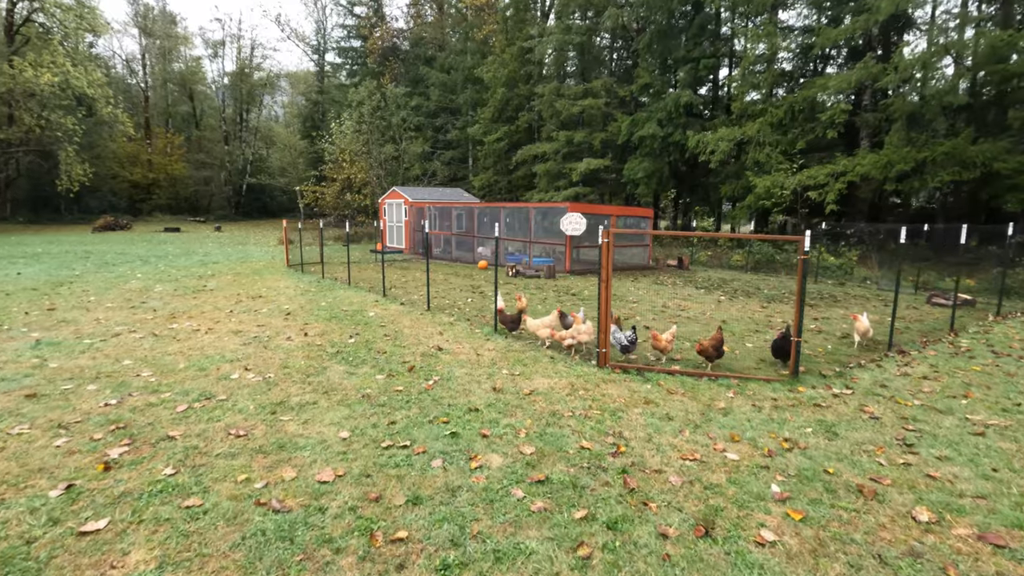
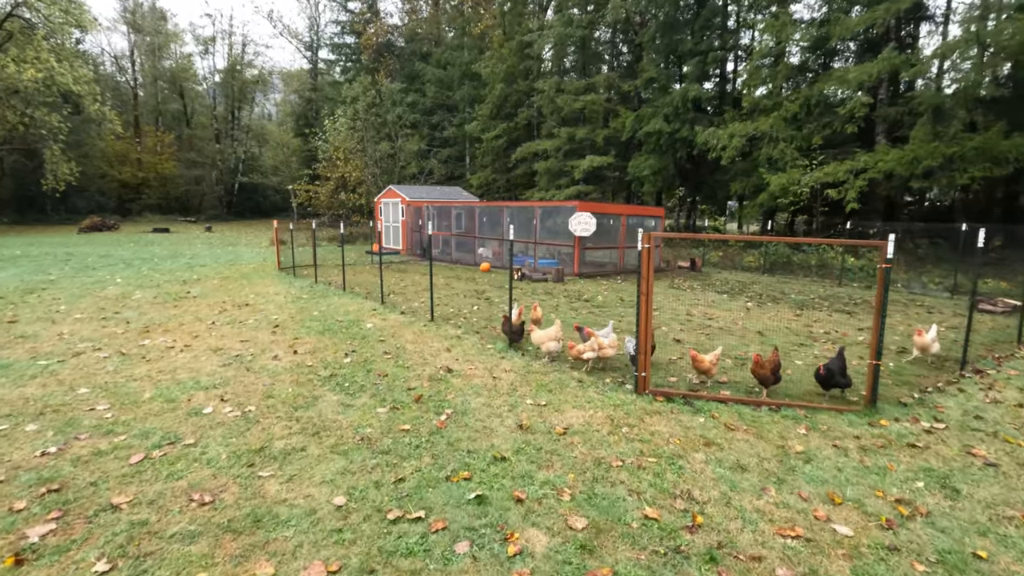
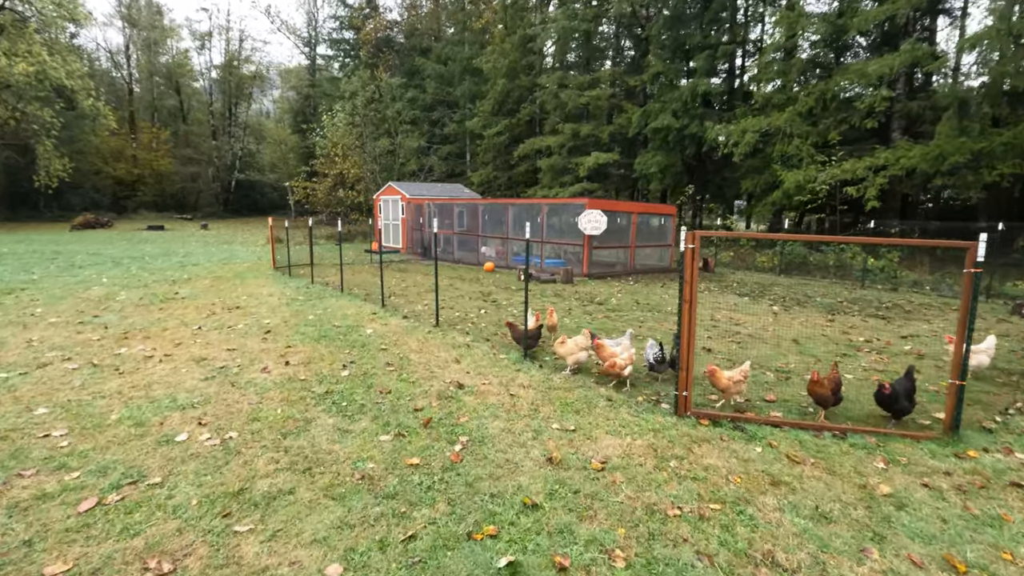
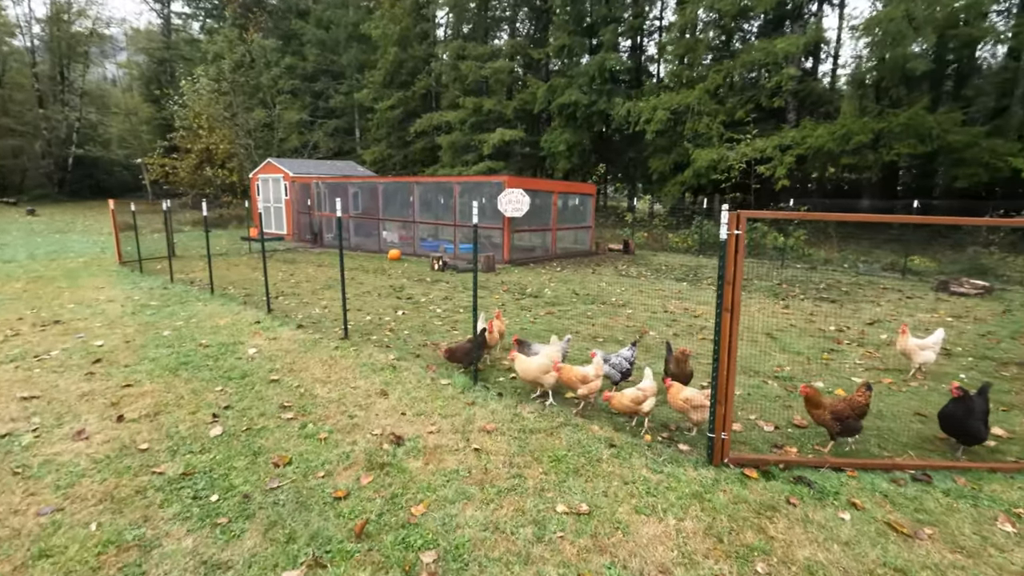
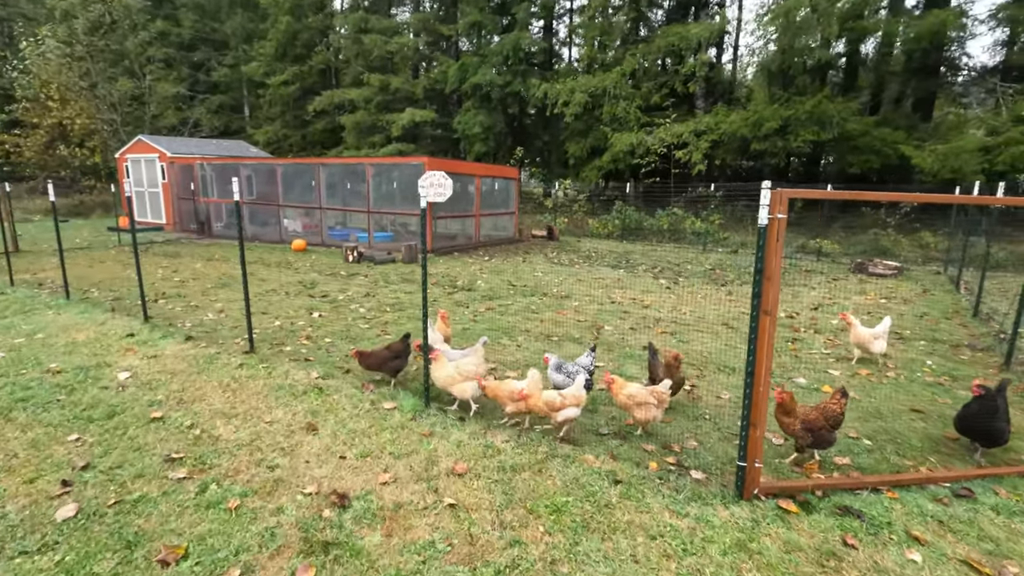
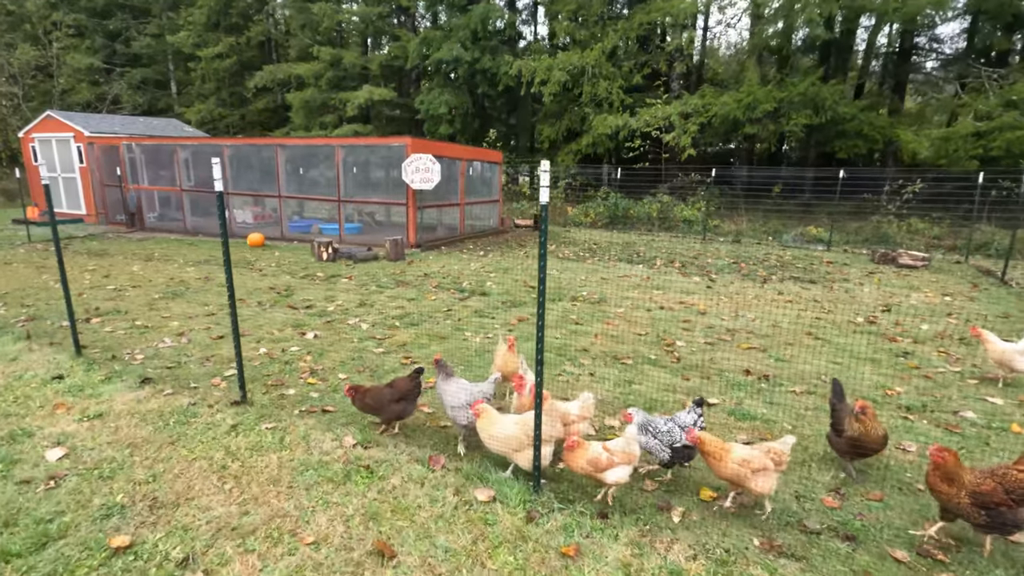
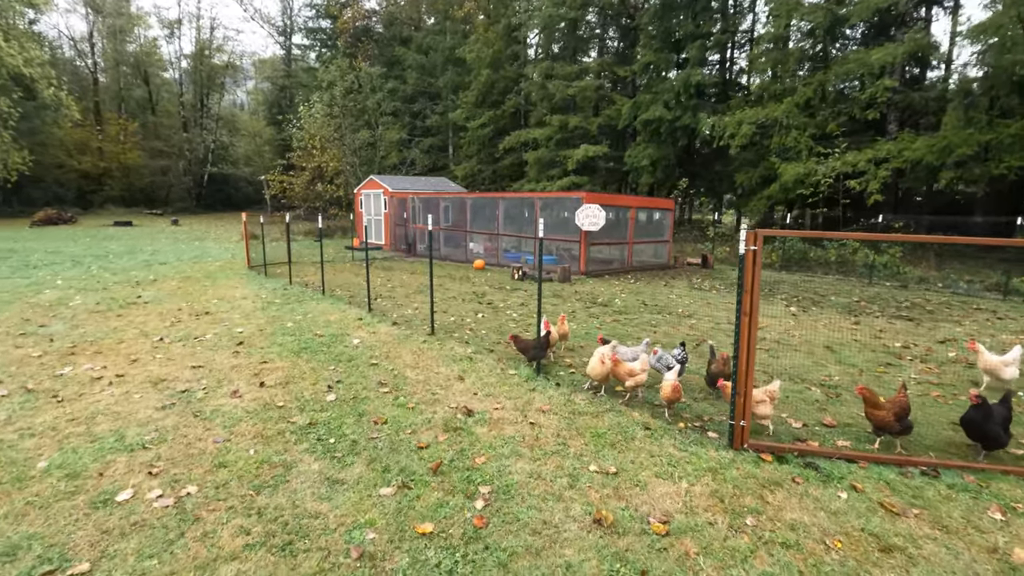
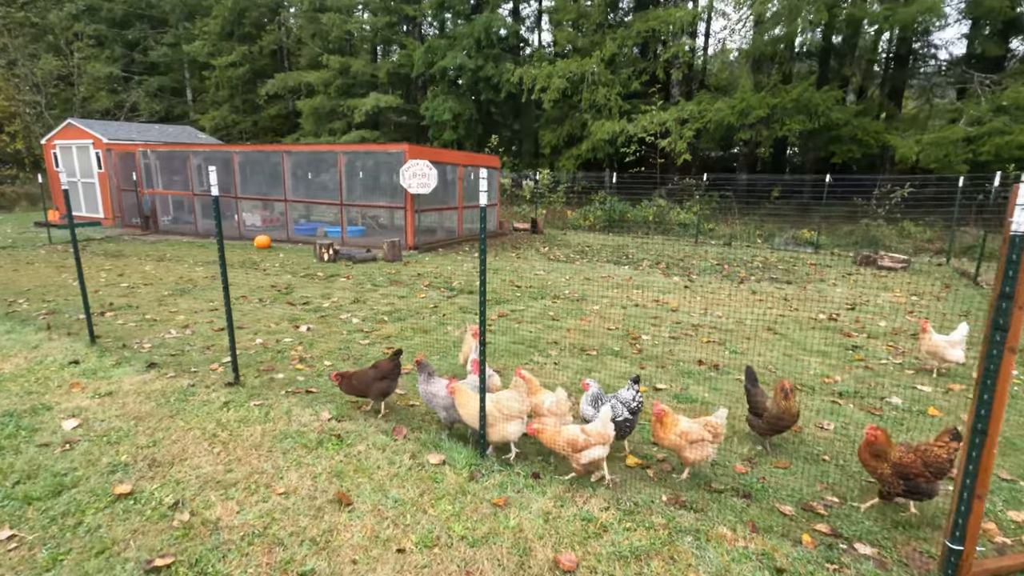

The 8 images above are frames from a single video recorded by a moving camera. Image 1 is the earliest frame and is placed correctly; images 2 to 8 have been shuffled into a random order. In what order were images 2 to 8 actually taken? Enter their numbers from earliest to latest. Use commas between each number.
2, 3, 7, 4, 5, 8, 6
